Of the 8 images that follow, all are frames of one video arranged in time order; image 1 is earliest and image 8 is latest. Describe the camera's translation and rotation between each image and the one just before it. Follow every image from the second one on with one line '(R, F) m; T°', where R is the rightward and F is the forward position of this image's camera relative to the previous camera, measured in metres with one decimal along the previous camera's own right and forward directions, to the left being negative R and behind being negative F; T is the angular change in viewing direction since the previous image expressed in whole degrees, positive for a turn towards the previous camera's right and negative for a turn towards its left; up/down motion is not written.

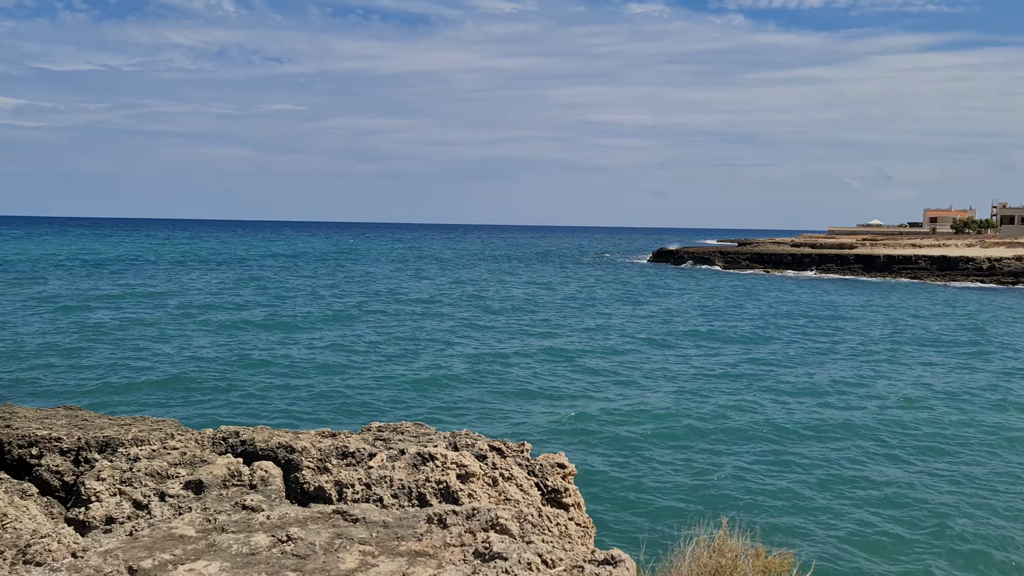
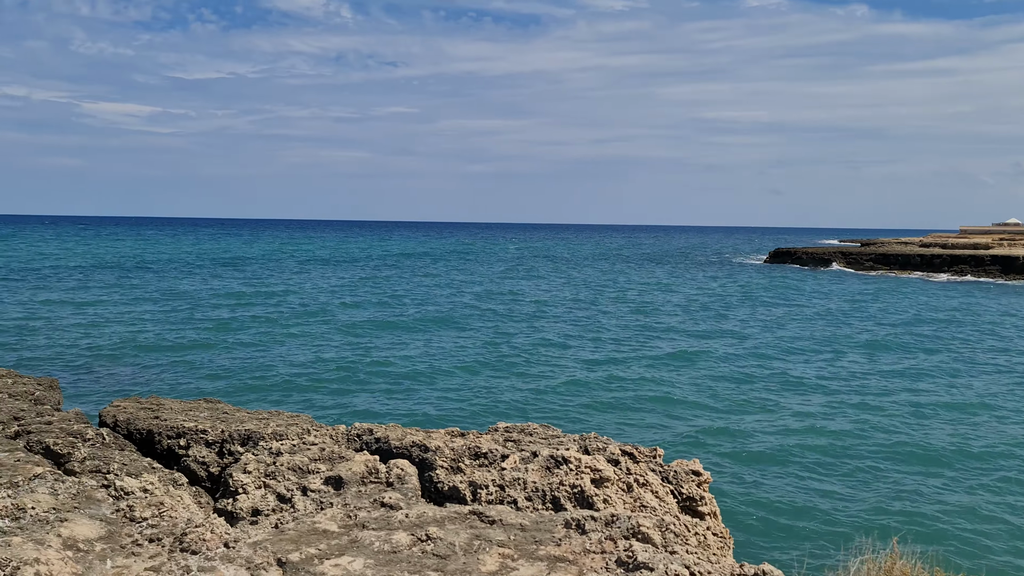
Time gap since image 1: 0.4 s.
(-0.2, +0.1) m; -7°
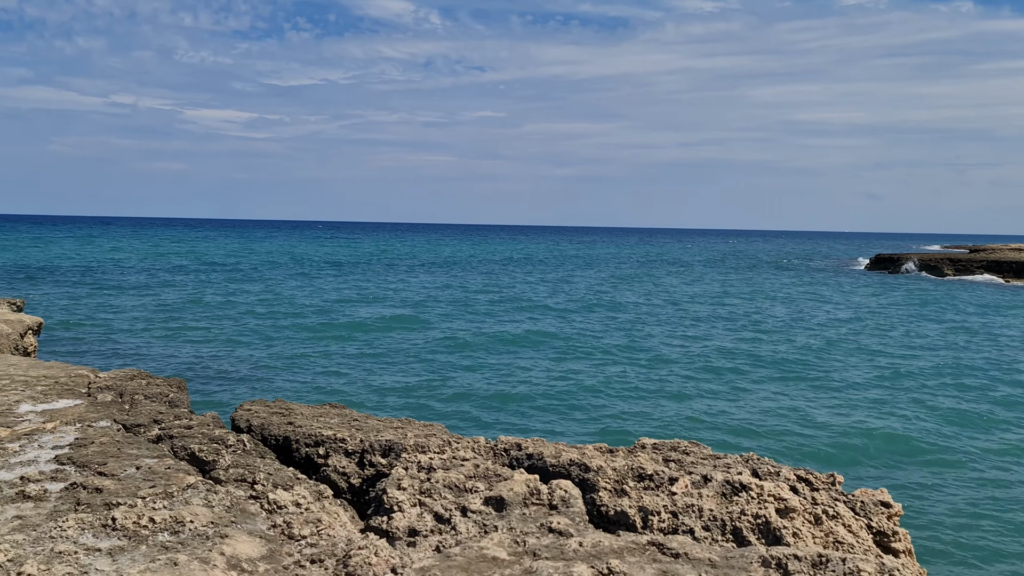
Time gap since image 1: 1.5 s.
(-0.5, +0.4) m; -5°
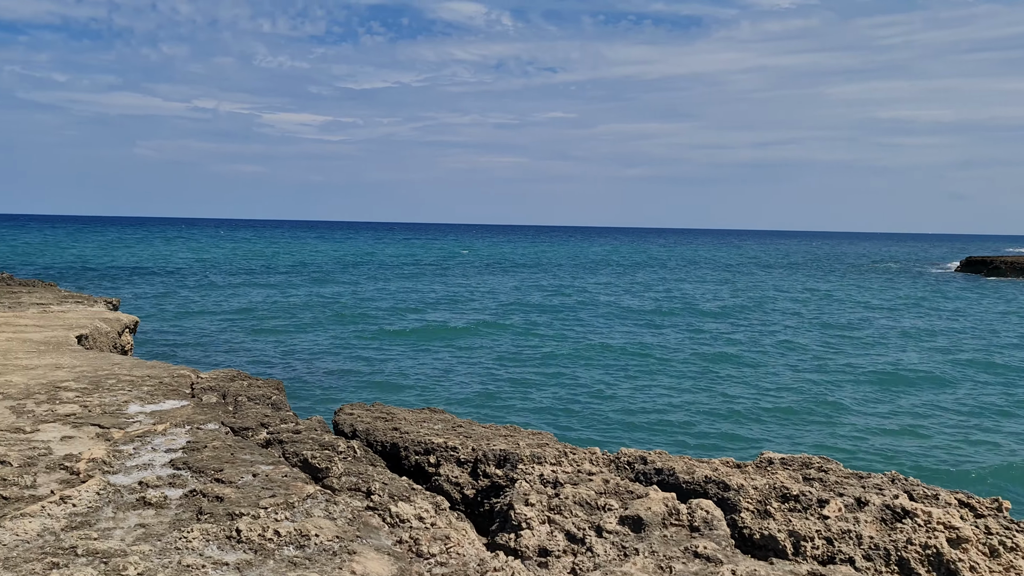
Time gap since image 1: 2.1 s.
(-0.4, +0.3) m; -5°
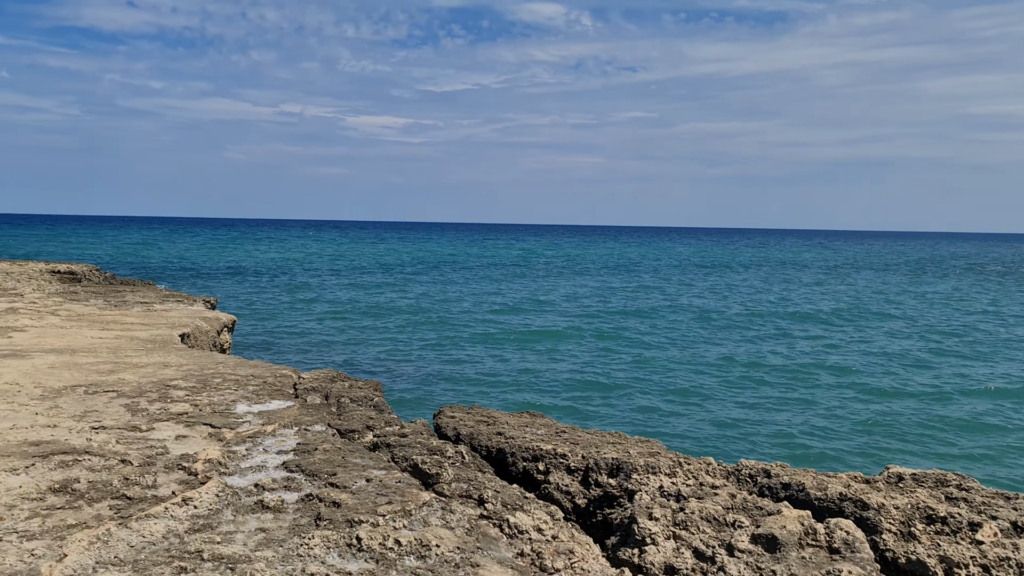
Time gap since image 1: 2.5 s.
(-0.2, +0.2) m; -5°
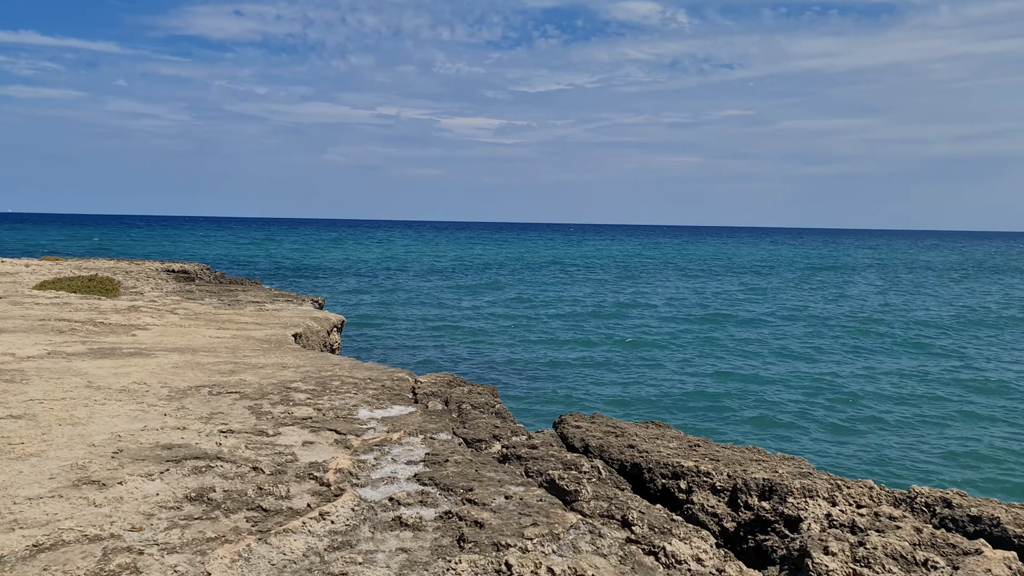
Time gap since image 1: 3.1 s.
(-0.3, +0.3) m; -6°
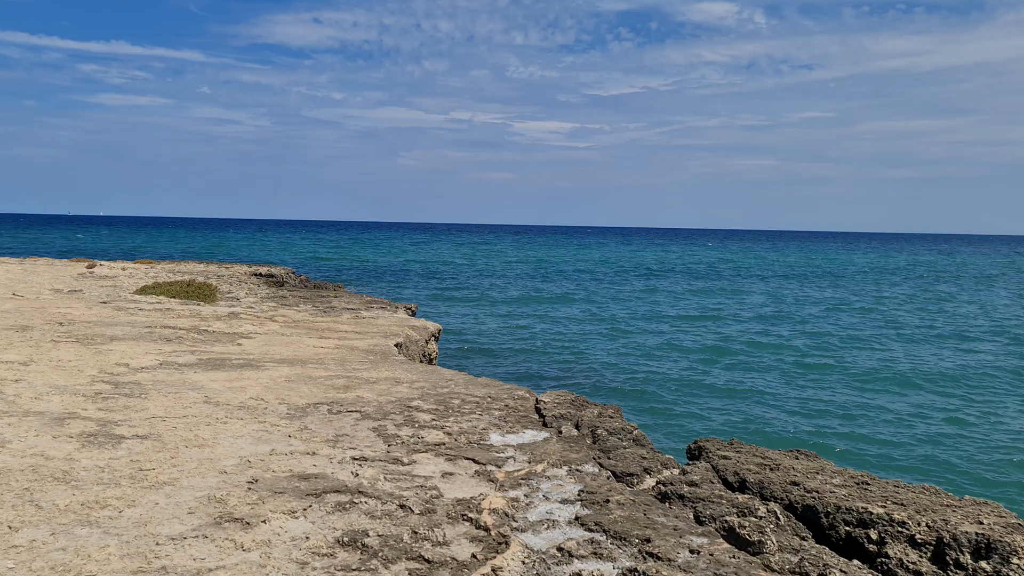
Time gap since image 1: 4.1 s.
(-0.6, +0.5) m; -5°
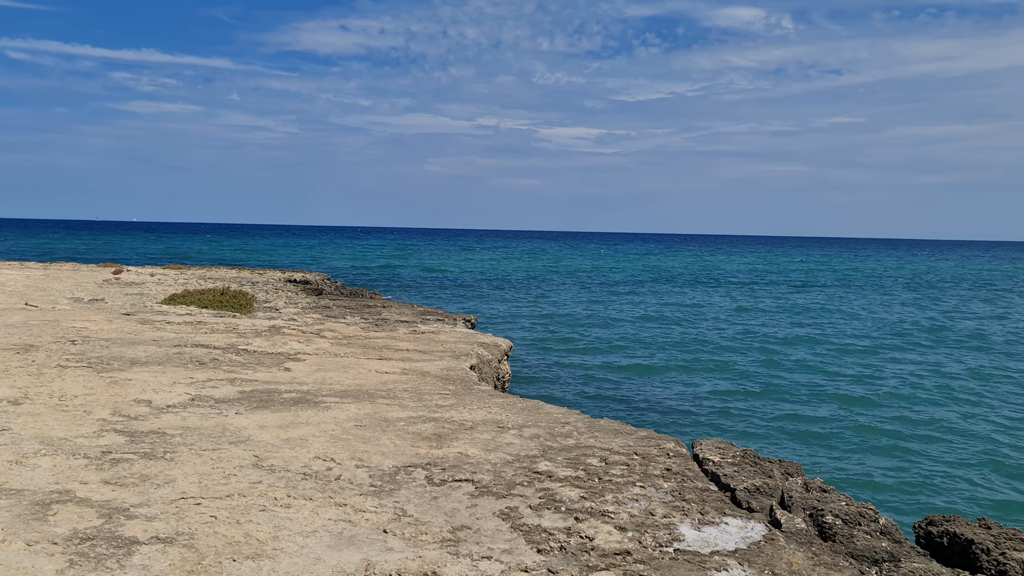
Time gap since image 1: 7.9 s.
(-1.0, +2.3) m; -2°
